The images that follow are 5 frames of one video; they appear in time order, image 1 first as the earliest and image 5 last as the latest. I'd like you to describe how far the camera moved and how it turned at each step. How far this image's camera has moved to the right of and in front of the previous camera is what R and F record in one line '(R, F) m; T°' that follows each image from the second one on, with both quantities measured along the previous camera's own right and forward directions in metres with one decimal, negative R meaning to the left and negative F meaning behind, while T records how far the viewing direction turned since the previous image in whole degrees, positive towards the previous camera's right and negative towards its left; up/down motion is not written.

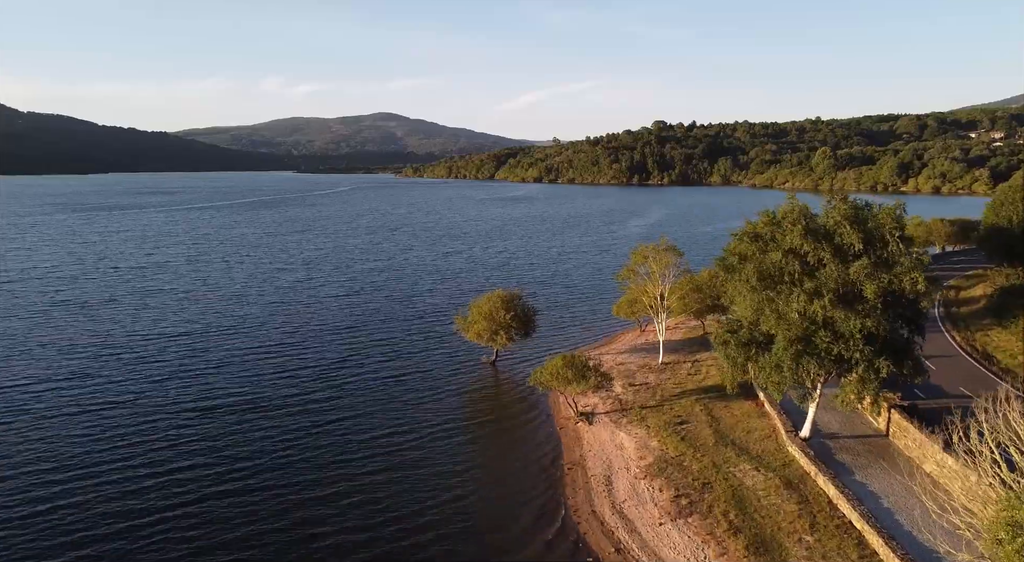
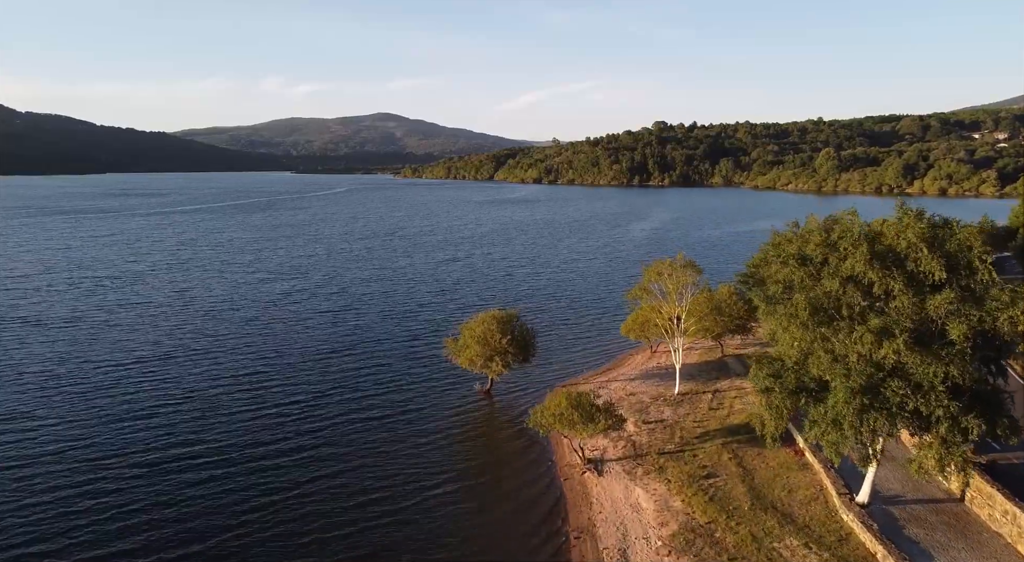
(+0.2, +5.4) m; 0°
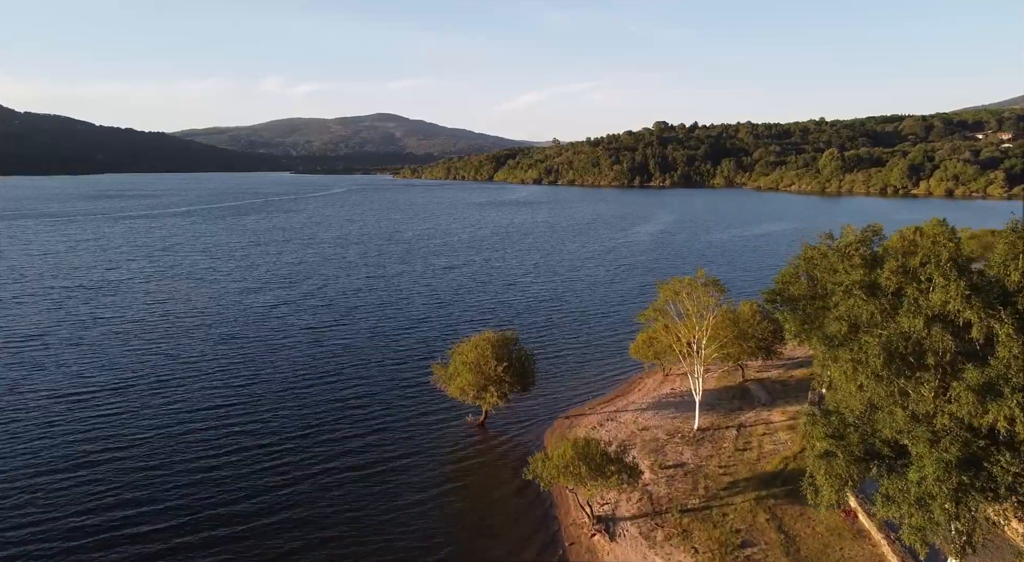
(+0.2, +5.0) m; 0°
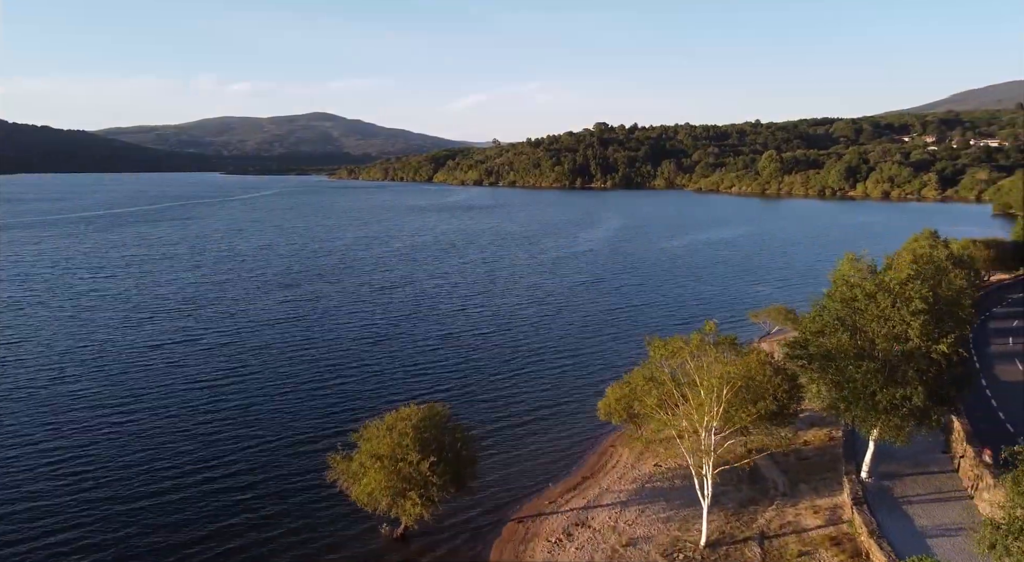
(+0.6, +11.3) m; +5°
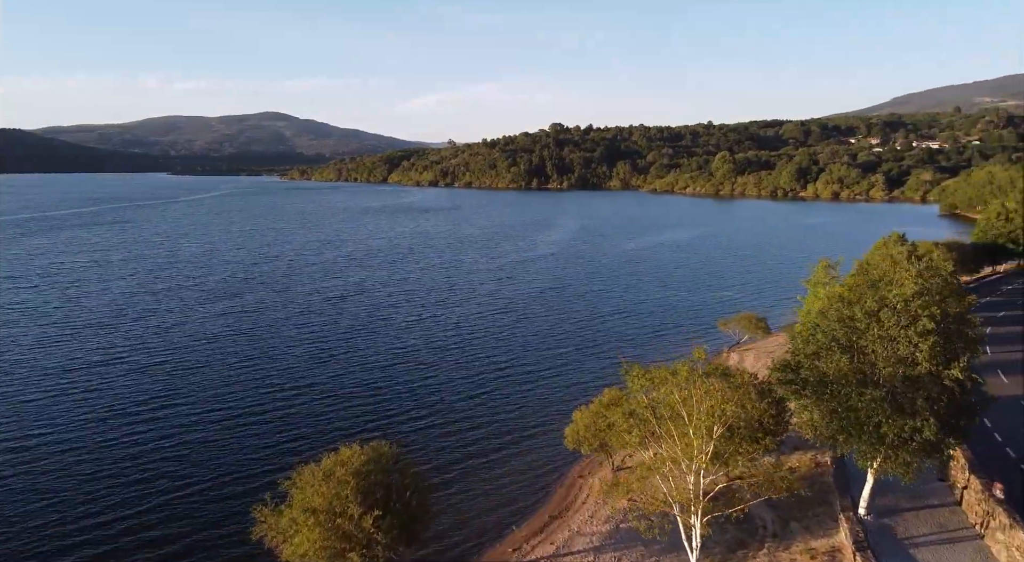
(0.0, +3.7) m; +4°
